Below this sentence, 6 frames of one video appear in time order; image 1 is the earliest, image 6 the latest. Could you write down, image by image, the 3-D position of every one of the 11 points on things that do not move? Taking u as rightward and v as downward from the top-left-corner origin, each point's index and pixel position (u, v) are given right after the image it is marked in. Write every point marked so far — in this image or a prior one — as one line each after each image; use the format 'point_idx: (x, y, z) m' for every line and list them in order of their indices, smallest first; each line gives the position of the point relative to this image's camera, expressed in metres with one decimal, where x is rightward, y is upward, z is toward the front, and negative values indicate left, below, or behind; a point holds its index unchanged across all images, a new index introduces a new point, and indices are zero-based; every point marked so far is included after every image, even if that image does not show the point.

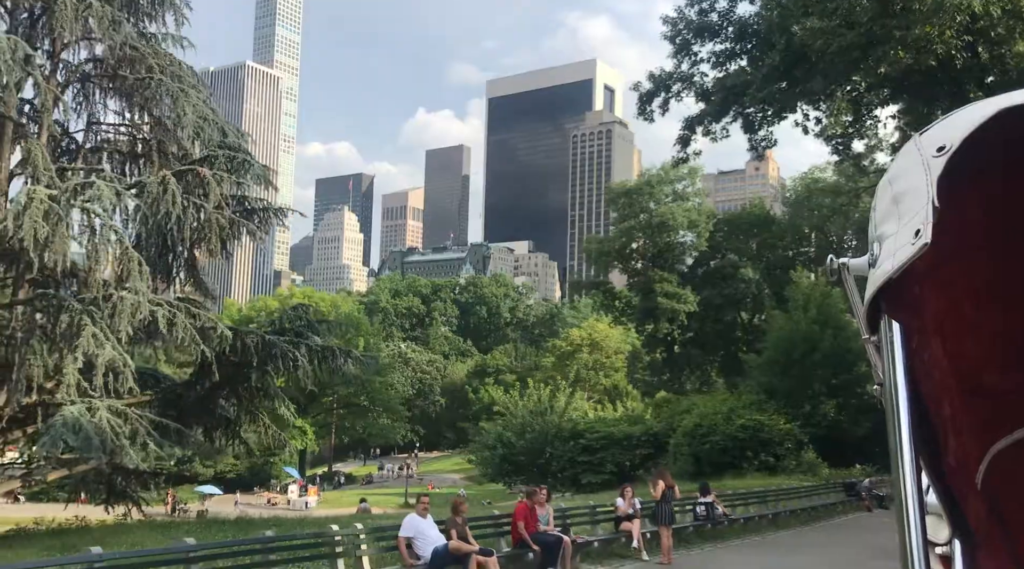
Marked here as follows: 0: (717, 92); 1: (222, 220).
0: (+4.0, +3.6, +19.9) m
1: (-4.2, +0.9, +14.9) m
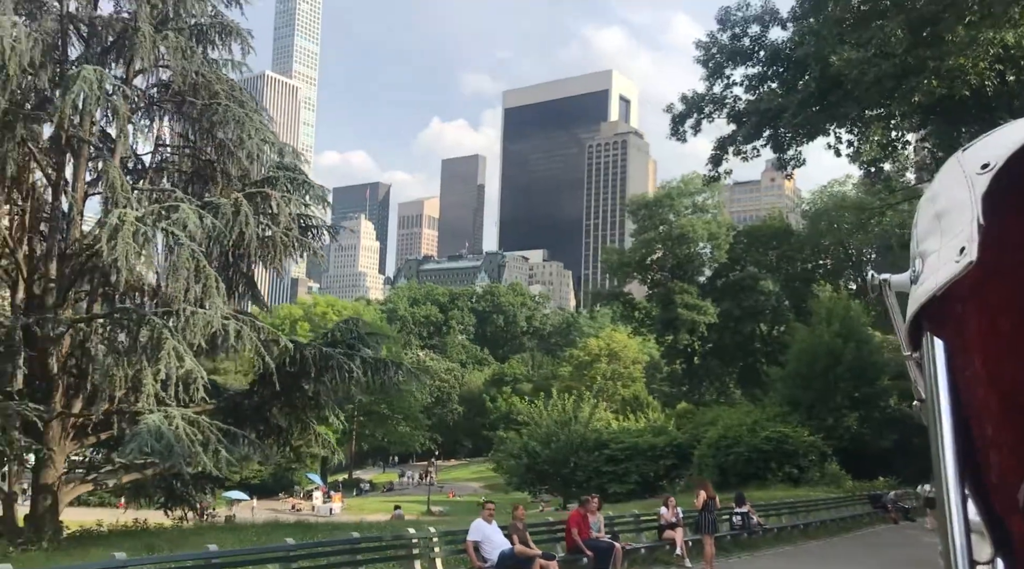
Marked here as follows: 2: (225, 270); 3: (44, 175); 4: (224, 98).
0: (+4.8, +3.3, +20.6) m
1: (-3.5, +0.7, +15.7) m
2: (-4.4, +0.2, +16.0) m
3: (-6.9, +1.6, +15.2) m
4: (-4.6, +2.9, +16.2) m
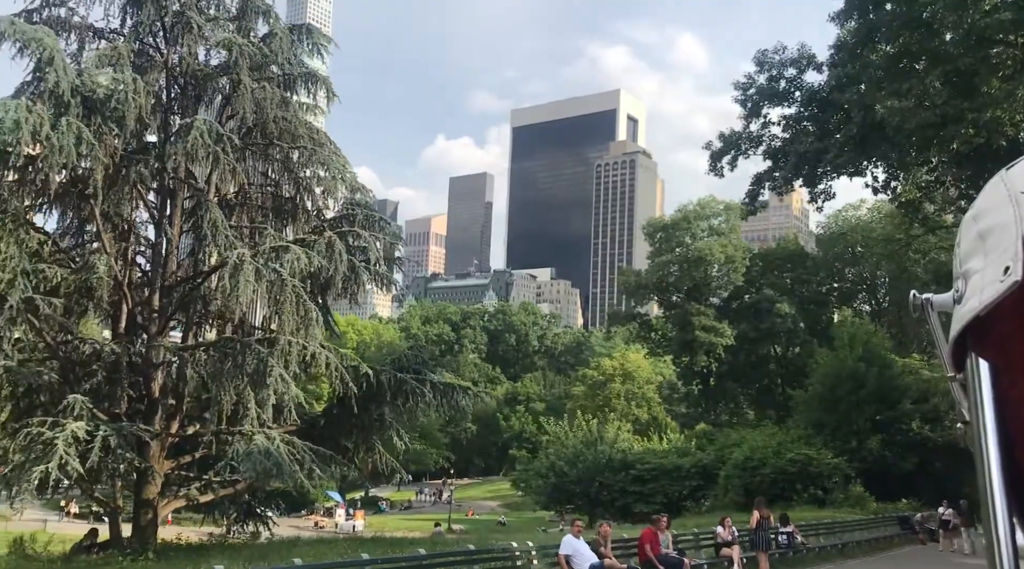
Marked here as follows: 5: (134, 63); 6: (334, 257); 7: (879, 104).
0: (+5.9, +2.7, +21.7) m
1: (-2.4, +0.2, +16.8) m
2: (-3.4, -0.3, +17.1) m
3: (-5.8, +1.1, +16.3) m
4: (-3.5, +2.4, +17.4) m
5: (-5.9, +3.4, +16.0) m
6: (-2.7, +0.4, +16.2) m
7: (+6.4, +3.1, +17.7) m
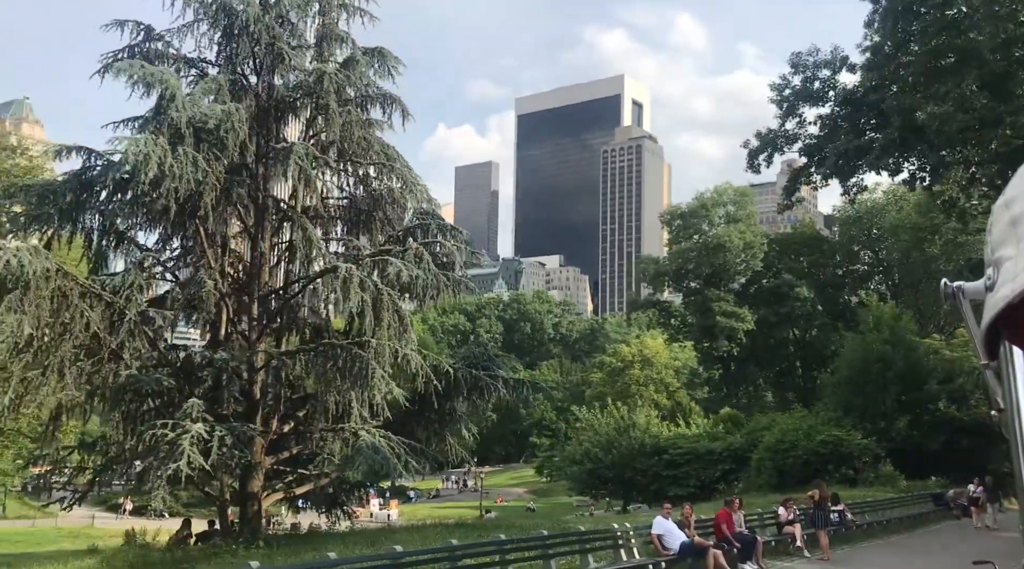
0: (+7.1, +2.8, +22.9) m
1: (-1.2, +0.1, +18.1) m
2: (-2.2, -0.4, +18.4) m
3: (-4.6, +1.0, +17.6) m
4: (-2.3, +2.3, +18.6) m
5: (-4.8, +3.2, +17.2) m
6: (-1.5, +0.3, +17.4) m
7: (+7.5, +3.2, +18.9) m
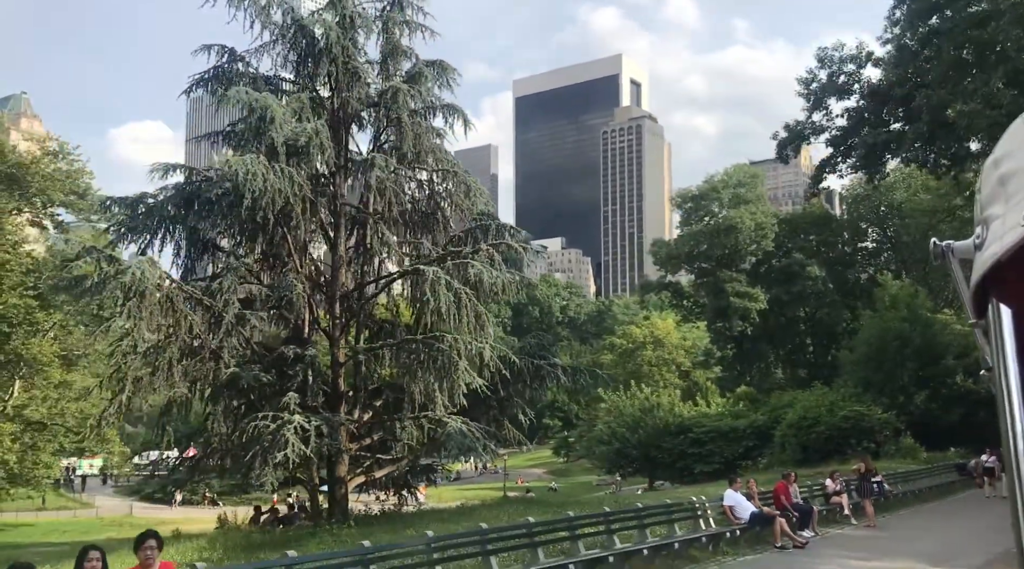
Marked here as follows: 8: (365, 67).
0: (+8.1, +3.2, +24.1) m
1: (-0.1, +0.2, +19.4) m
2: (-1.1, -0.3, +19.7) m
3: (-3.5, +1.0, +18.9) m
4: (-1.3, +2.4, +19.9) m
5: (-3.7, +3.2, +18.5) m
6: (-0.4, +0.4, +18.8) m
7: (+8.6, +3.5, +20.2) m
8: (-2.7, +4.0, +18.7) m
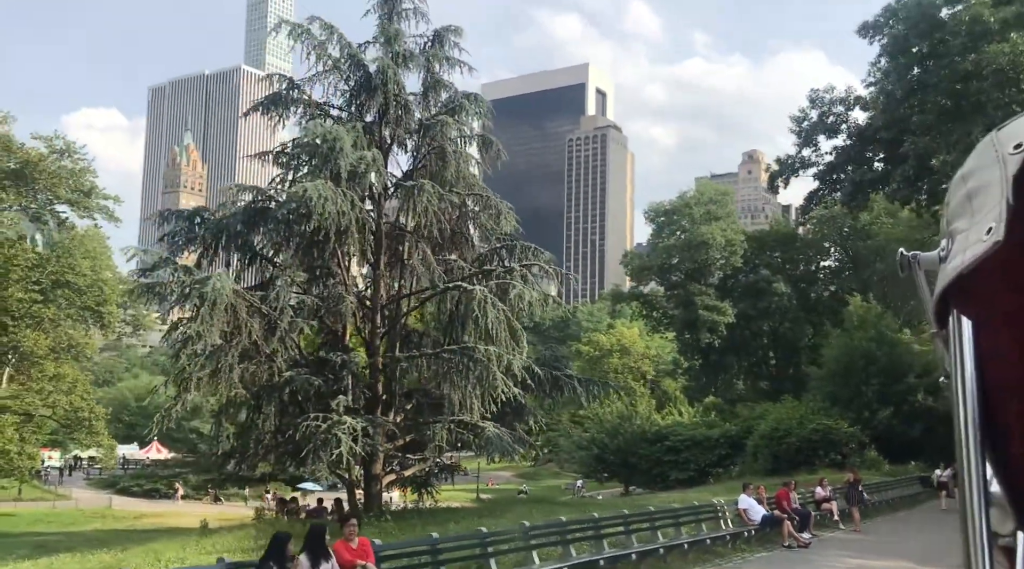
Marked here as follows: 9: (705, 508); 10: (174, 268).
0: (+8.5, +2.6, +26.2) m
1: (+0.4, -0.2, +21.1) m
2: (-0.6, -0.6, +21.4) m
3: (-3.0, +0.7, +20.5) m
4: (-0.7, +2.1, +21.6) m
5: (-3.1, +3.0, +20.1) m
6: (+0.1, 0.0, +20.5) m
7: (+9.1, +2.9, +22.3) m
8: (-2.0, +3.7, +20.3) m
9: (+2.9, -3.4, +15.6) m
10: (-5.9, +0.3, +17.7) m
